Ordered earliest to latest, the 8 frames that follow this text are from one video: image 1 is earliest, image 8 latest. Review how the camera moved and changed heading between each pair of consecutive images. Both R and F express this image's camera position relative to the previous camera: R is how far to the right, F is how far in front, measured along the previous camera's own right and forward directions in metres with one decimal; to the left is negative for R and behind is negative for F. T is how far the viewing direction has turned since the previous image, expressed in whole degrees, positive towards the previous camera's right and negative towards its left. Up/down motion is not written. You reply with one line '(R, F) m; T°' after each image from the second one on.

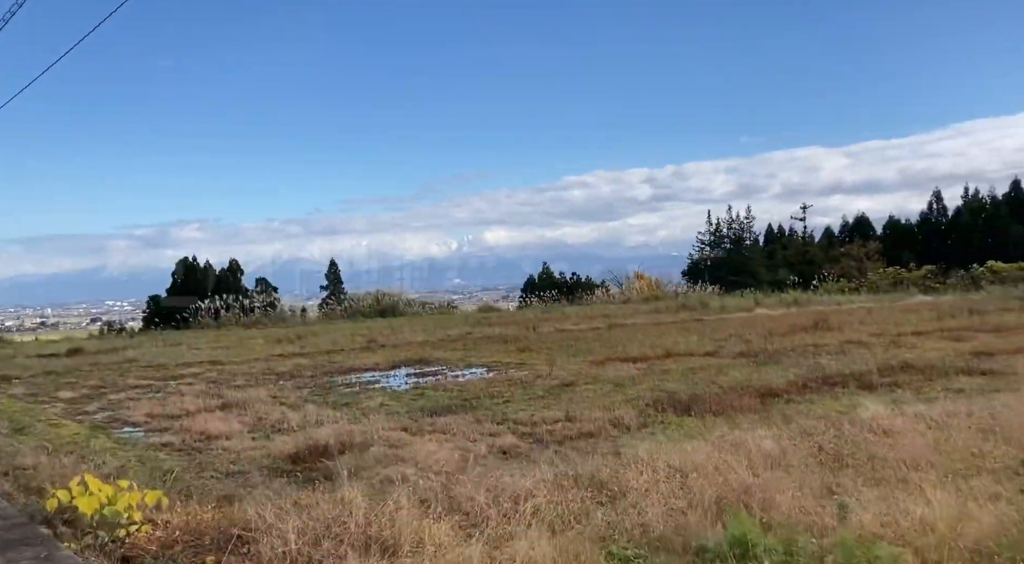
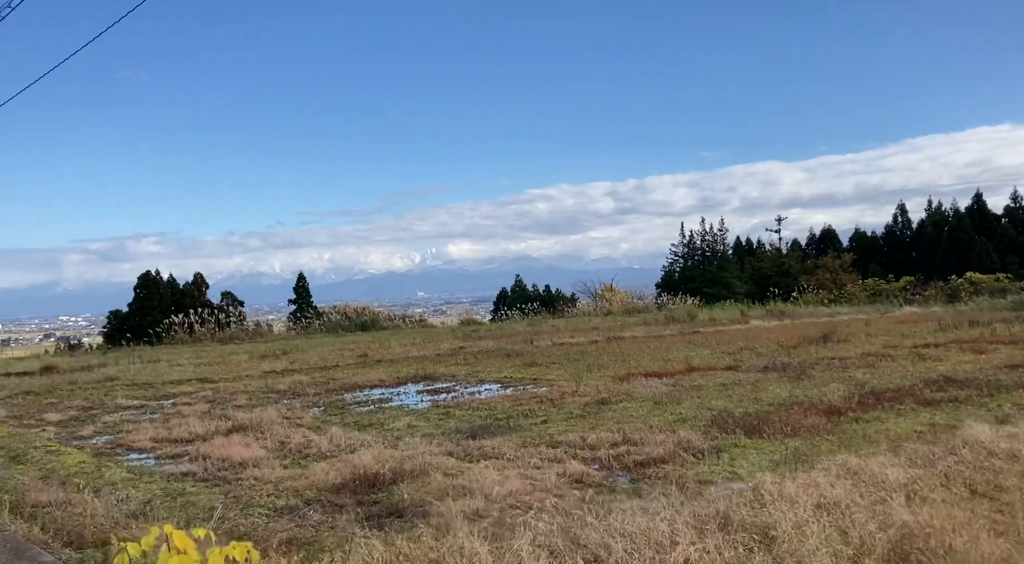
(-0.5, +0.4) m; +2°
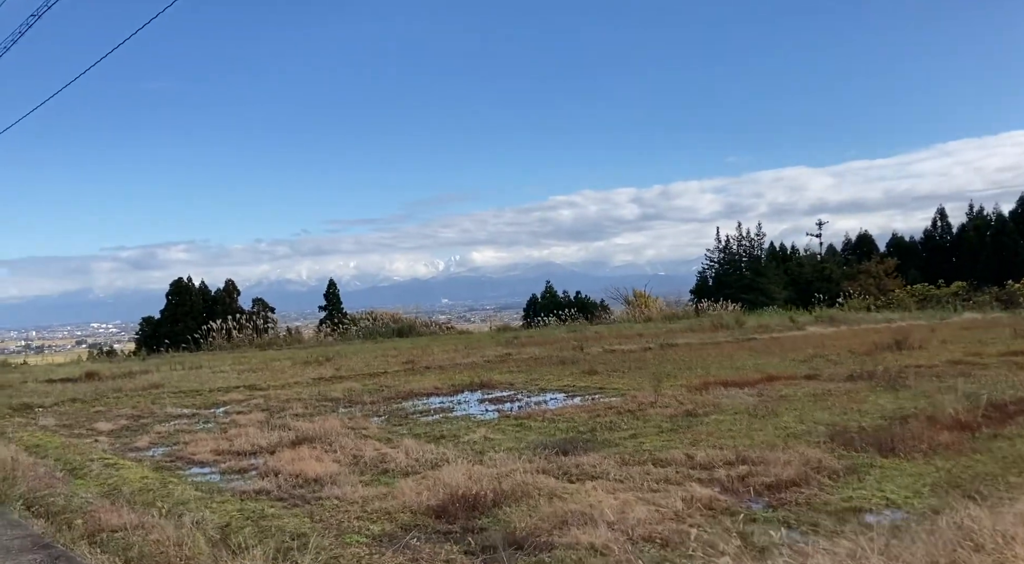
(-0.4, +0.5) m; -2°
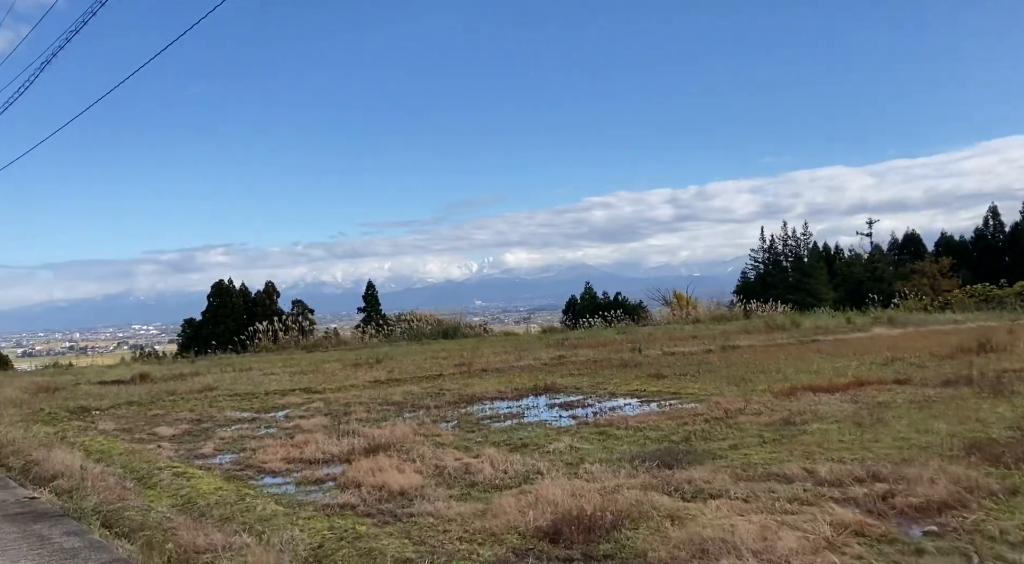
(-0.3, +0.4) m; -2°
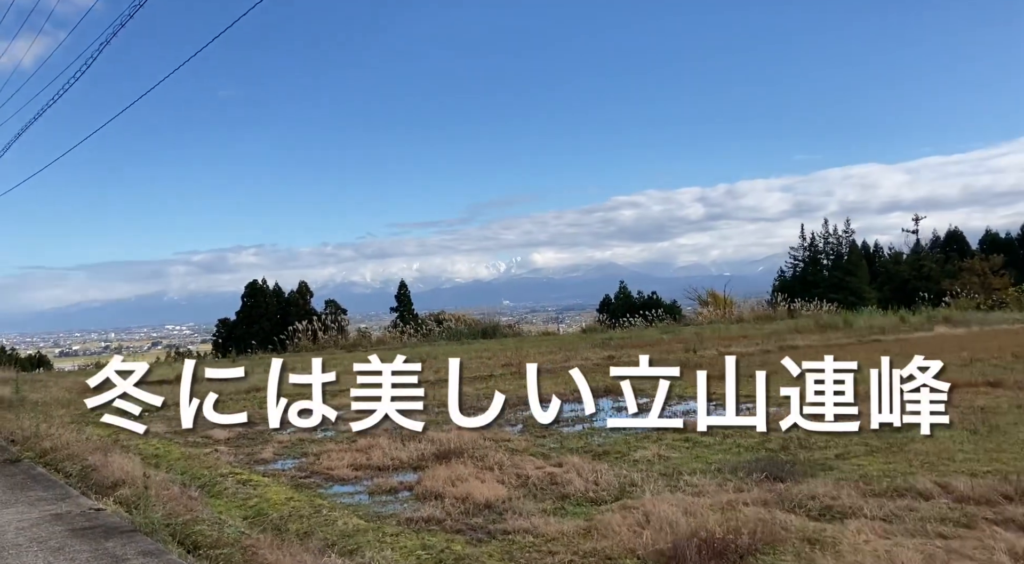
(-0.3, +0.4) m; -2°
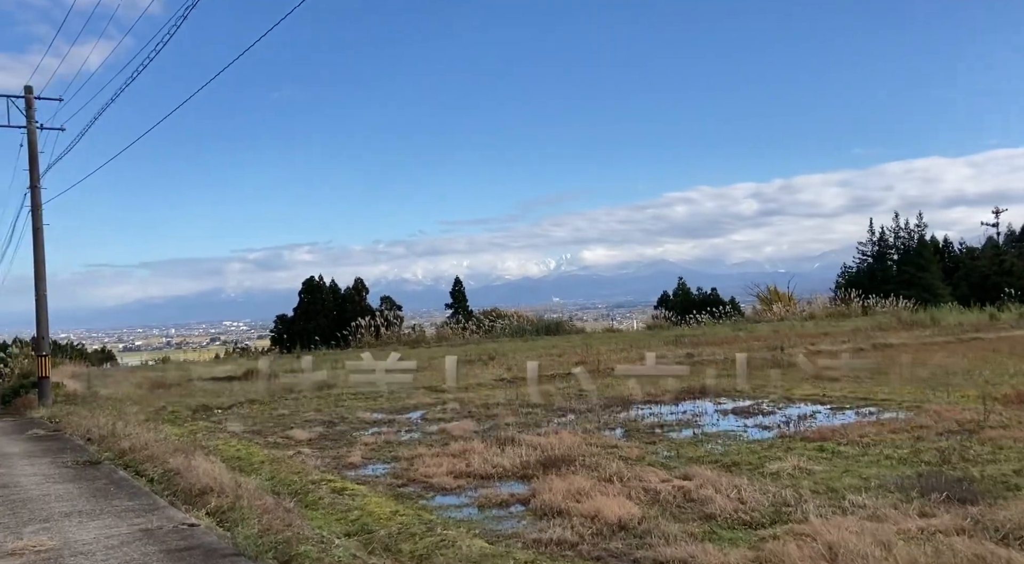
(-0.4, +0.6) m; -3°
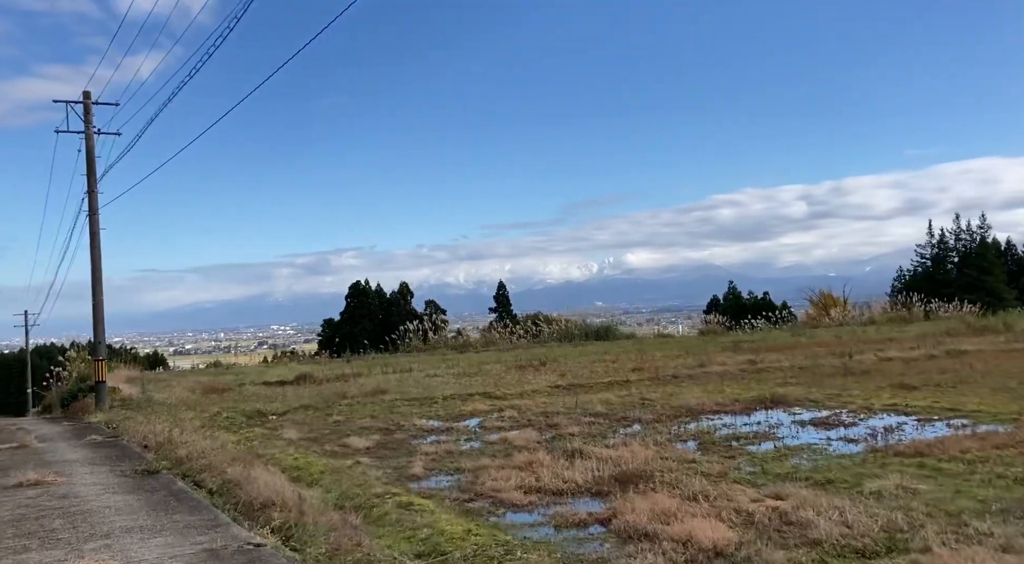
(-0.2, +0.3) m; -3°
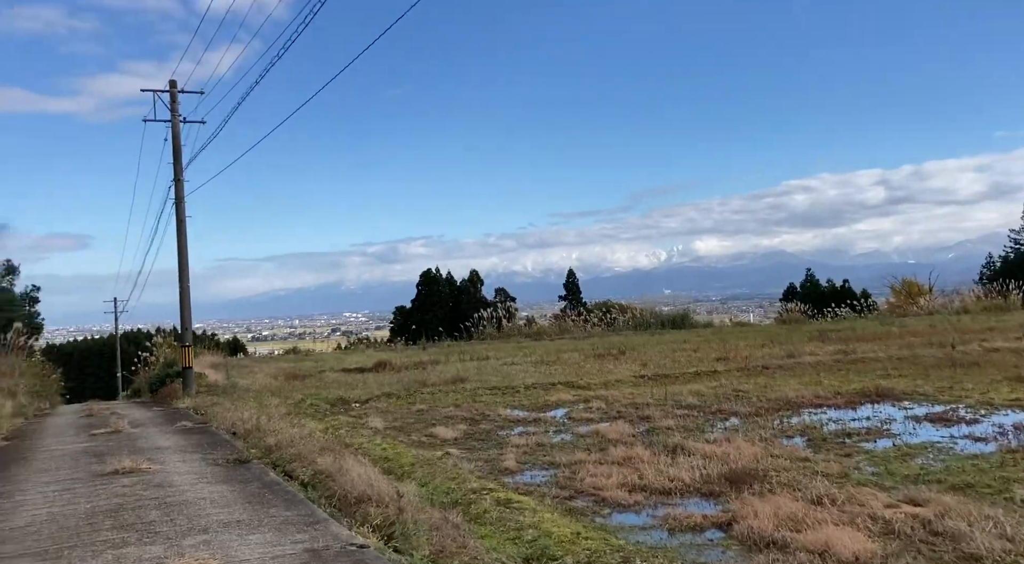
(-0.2, +0.3) m; -4°
